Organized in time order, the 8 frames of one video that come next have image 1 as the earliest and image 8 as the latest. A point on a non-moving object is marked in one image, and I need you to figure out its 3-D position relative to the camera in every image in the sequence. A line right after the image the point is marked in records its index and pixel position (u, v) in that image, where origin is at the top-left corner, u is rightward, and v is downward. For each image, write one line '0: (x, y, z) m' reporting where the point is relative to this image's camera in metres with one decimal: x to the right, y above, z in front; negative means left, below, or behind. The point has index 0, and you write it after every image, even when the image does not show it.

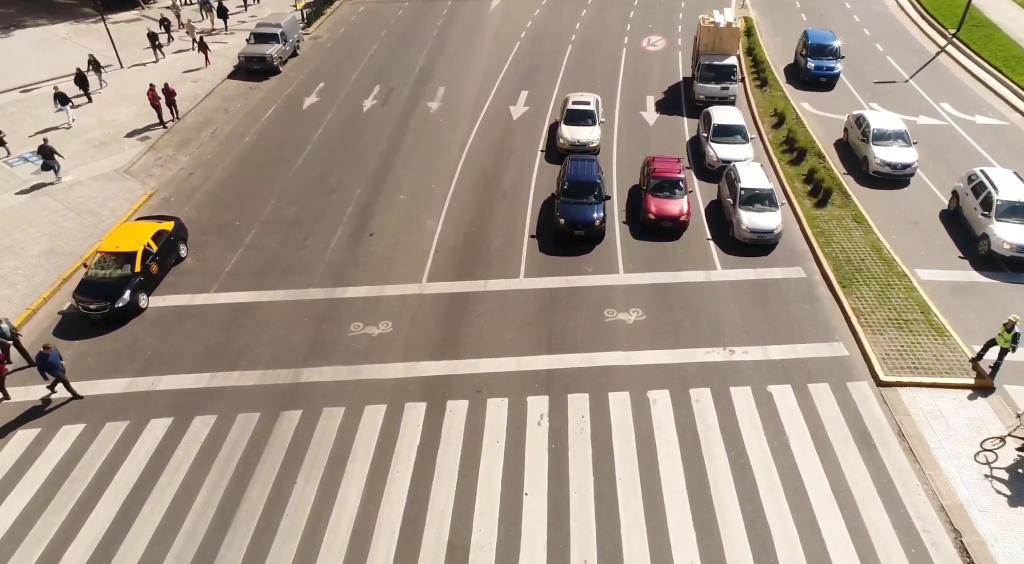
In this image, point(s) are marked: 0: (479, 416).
0: (-0.7, -3.0, +16.8) m
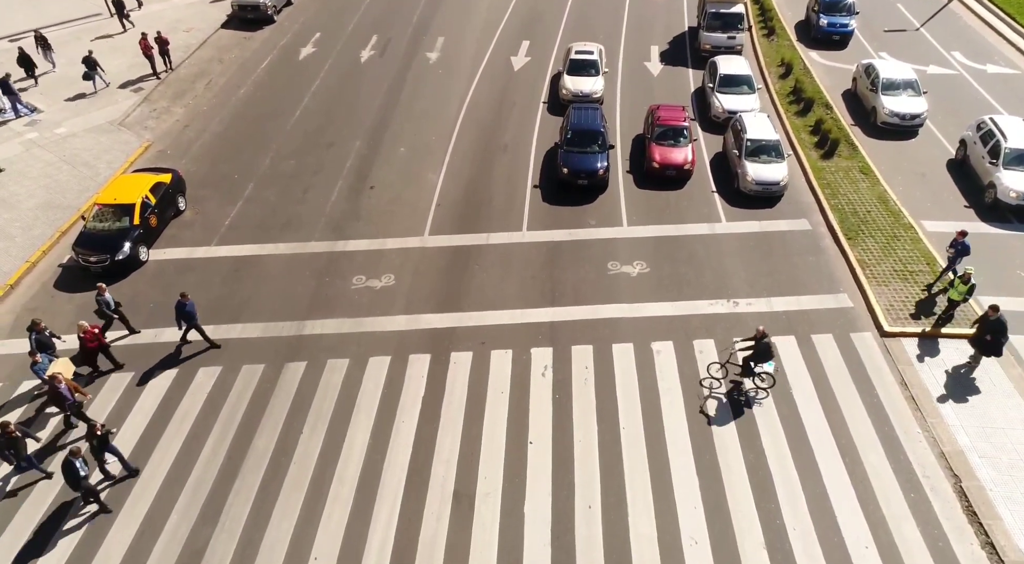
0: (-0.7, -1.9, +16.8) m
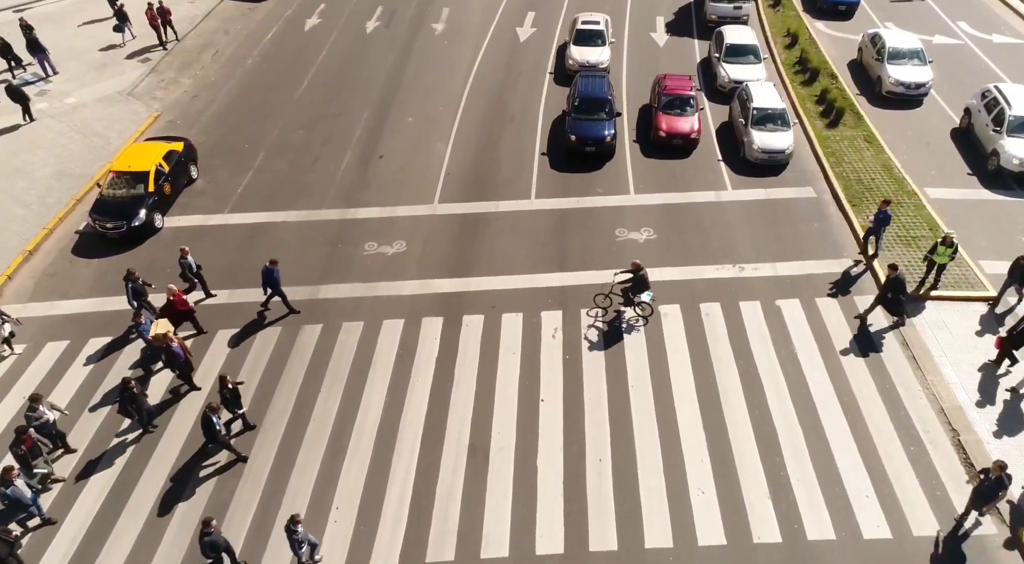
0: (-0.4, -1.1, +17.2) m
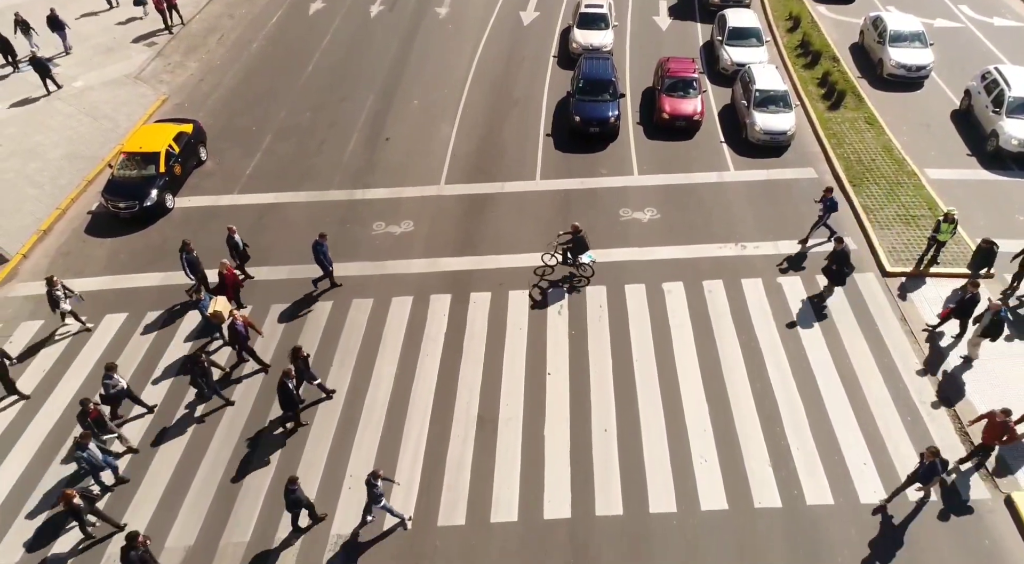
0: (-0.3, -0.6, +17.6) m
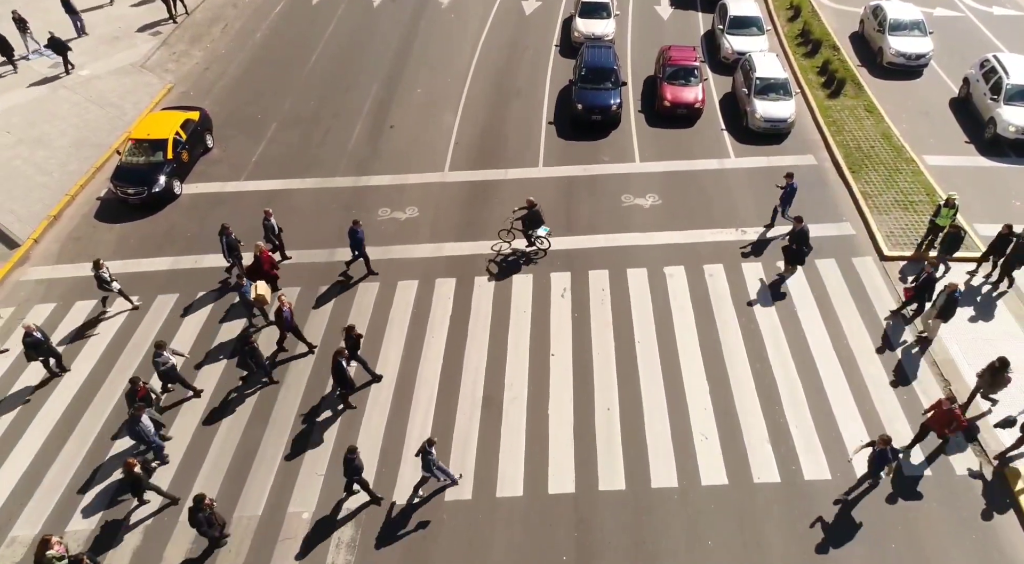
0: (-0.2, -0.2, +17.9) m
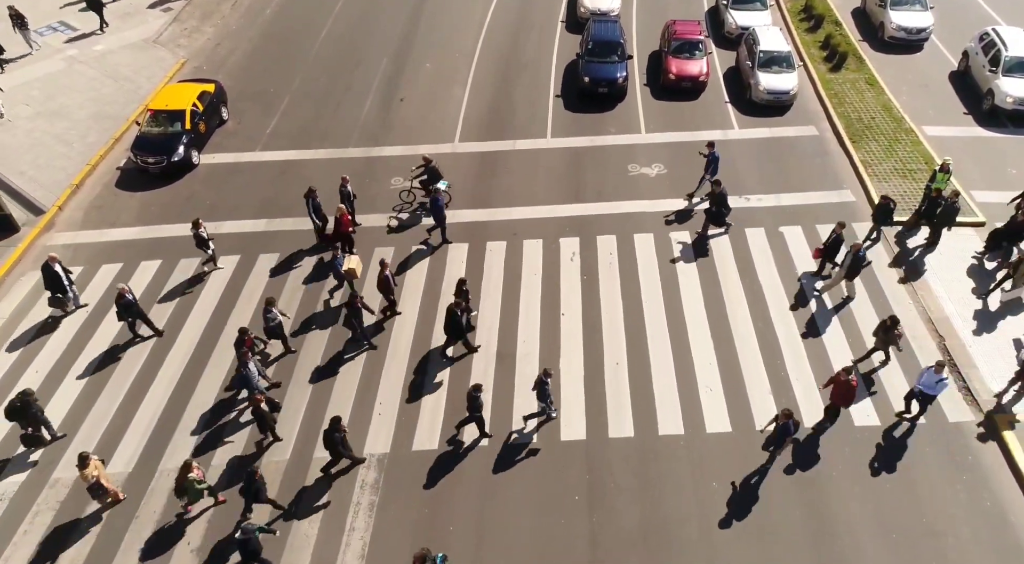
0: (+0.1, +0.7, +18.5) m
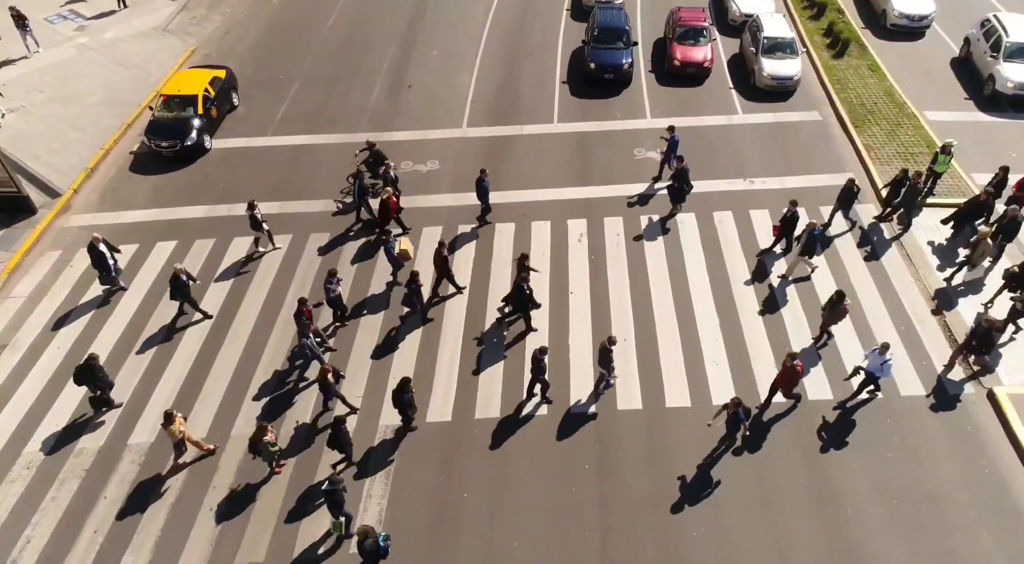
0: (+0.3, +1.2, +18.9) m
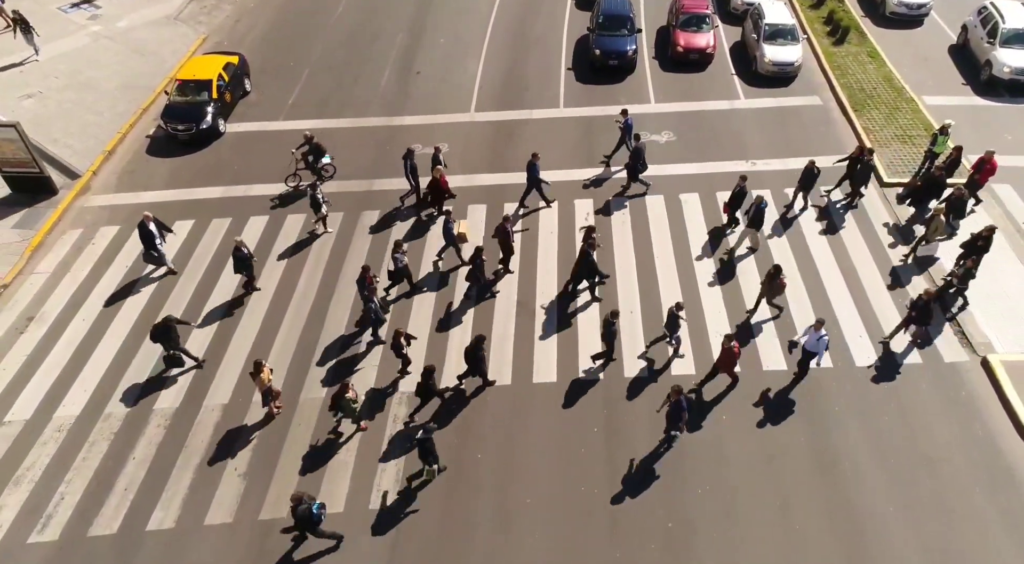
0: (+0.5, +1.7, +19.4) m
